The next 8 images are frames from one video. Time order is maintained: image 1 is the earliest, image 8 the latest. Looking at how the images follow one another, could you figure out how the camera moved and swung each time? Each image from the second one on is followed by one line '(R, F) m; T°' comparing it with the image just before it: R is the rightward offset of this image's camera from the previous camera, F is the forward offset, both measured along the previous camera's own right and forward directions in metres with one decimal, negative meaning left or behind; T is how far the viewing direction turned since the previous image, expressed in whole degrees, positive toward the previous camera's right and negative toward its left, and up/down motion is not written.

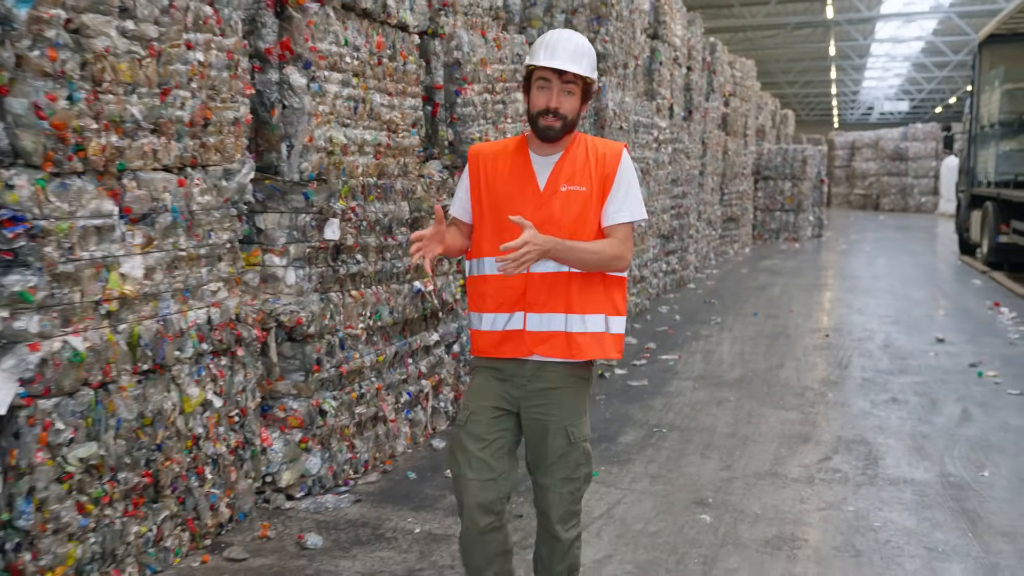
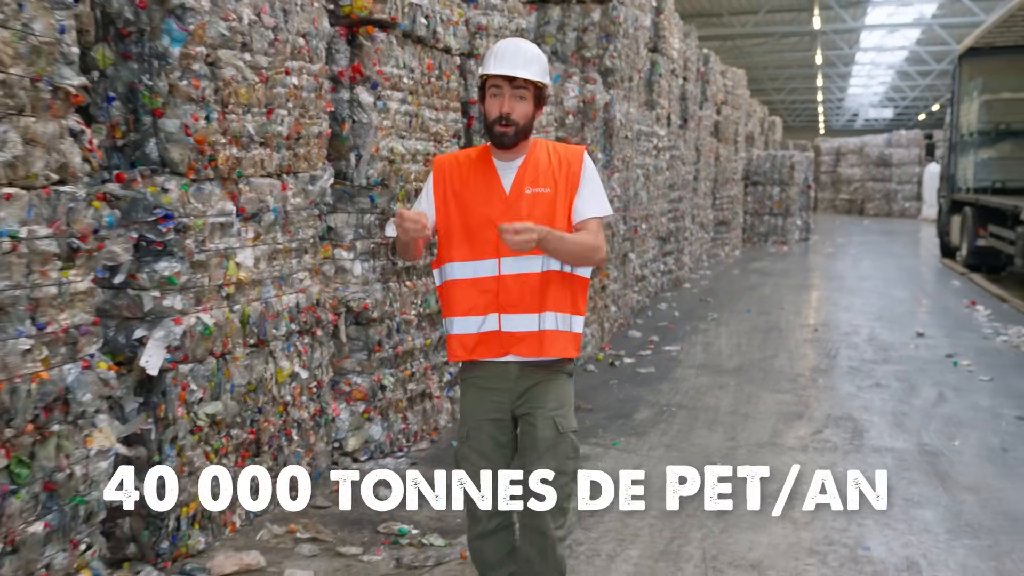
(-0.2, -0.6) m; +1°
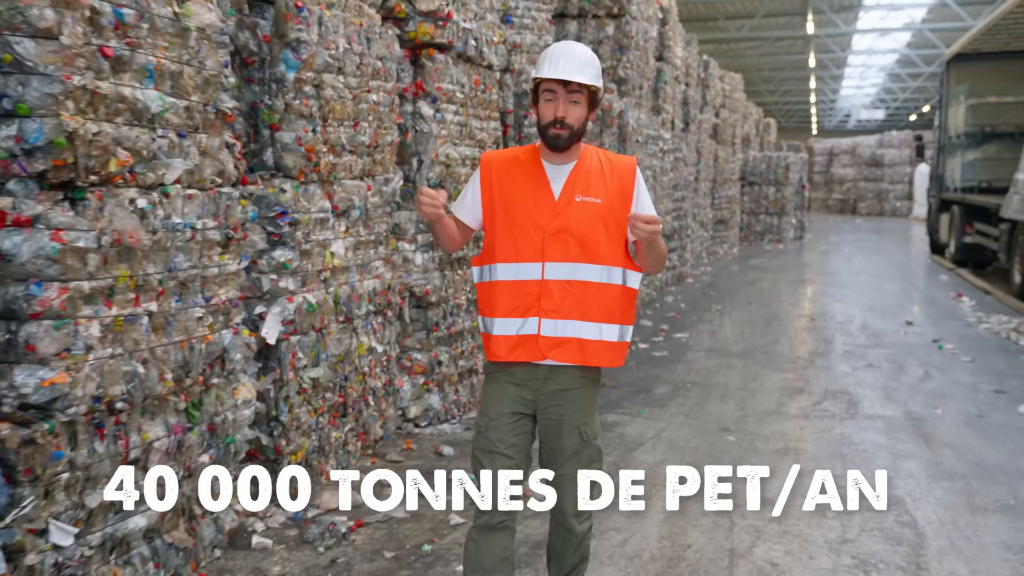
(-0.3, -0.7) m; 0°
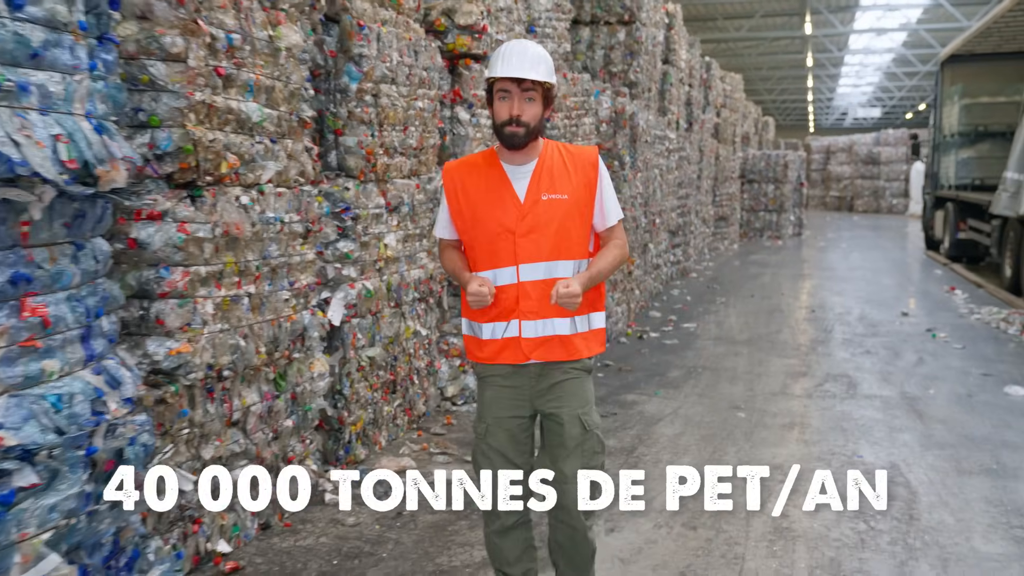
(-0.2, -0.5) m; 0°
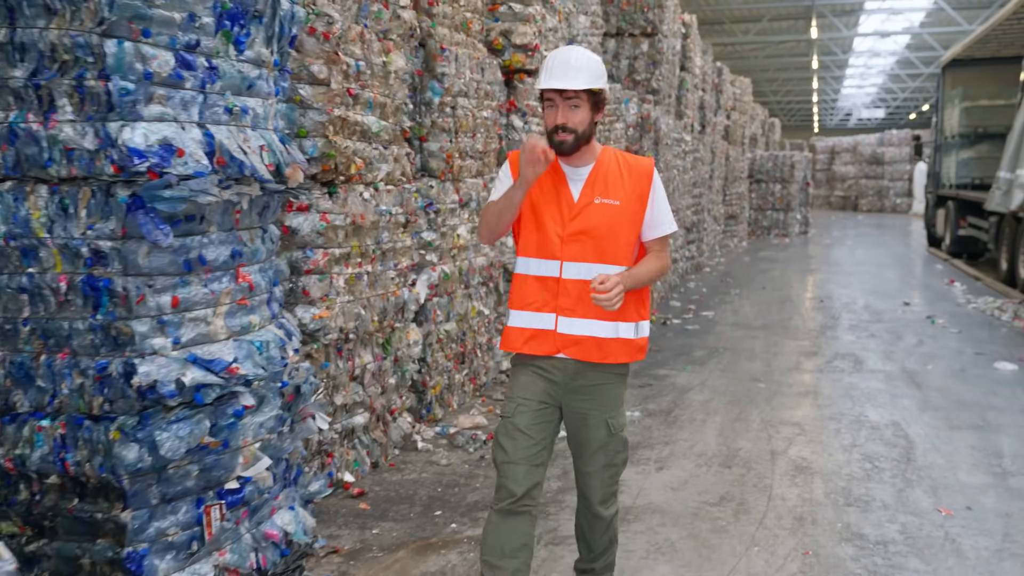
(-0.3, -0.8) m; 0°
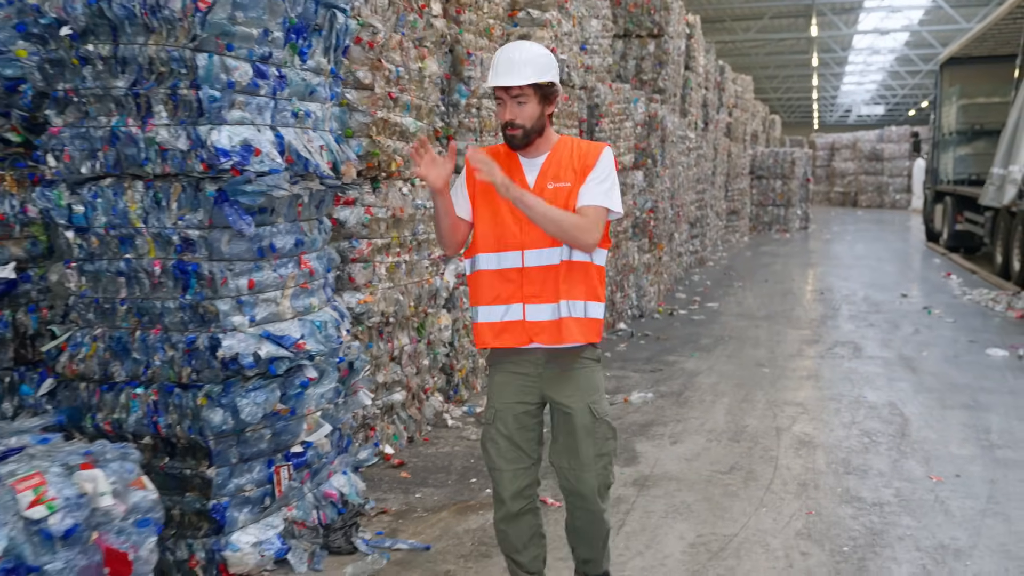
(-0.1, -0.4) m; 0°
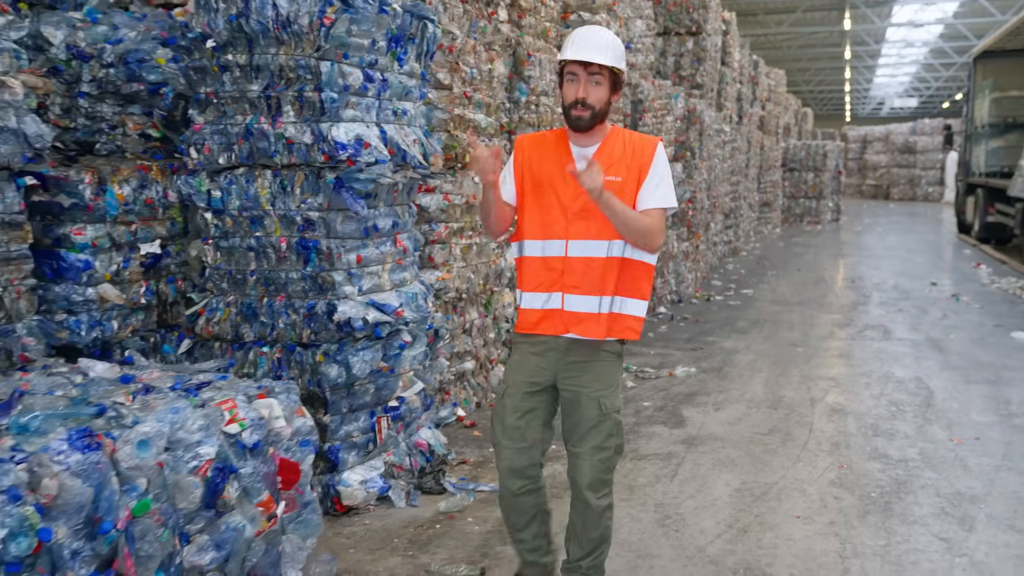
(-0.2, -0.5) m; -2°
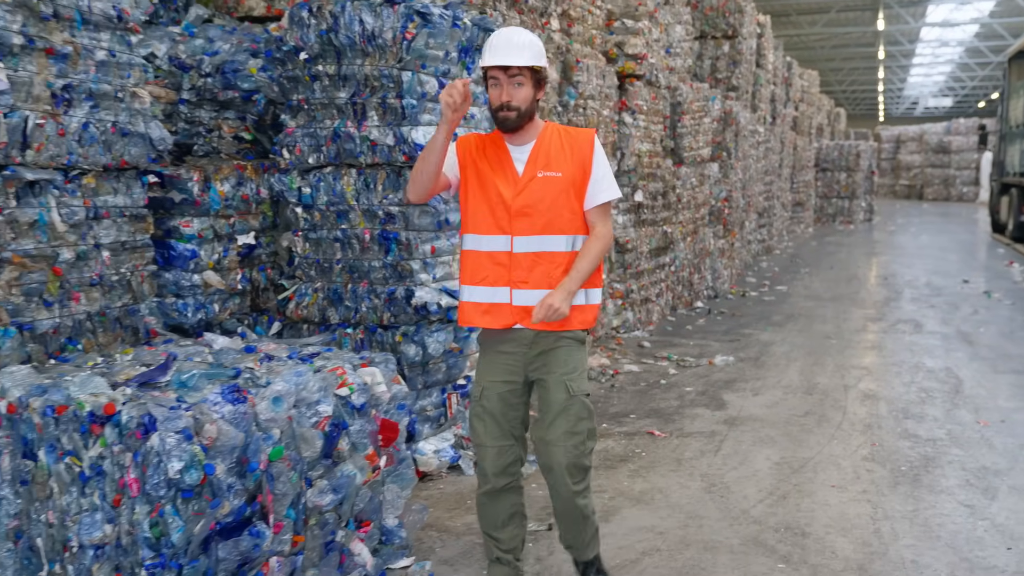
(-0.1, -0.4) m; -2°
